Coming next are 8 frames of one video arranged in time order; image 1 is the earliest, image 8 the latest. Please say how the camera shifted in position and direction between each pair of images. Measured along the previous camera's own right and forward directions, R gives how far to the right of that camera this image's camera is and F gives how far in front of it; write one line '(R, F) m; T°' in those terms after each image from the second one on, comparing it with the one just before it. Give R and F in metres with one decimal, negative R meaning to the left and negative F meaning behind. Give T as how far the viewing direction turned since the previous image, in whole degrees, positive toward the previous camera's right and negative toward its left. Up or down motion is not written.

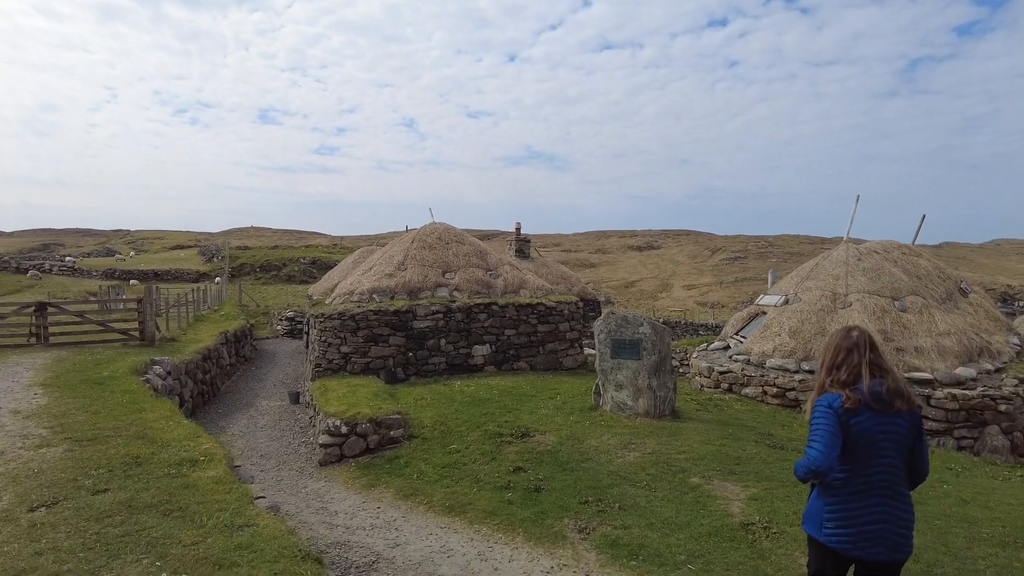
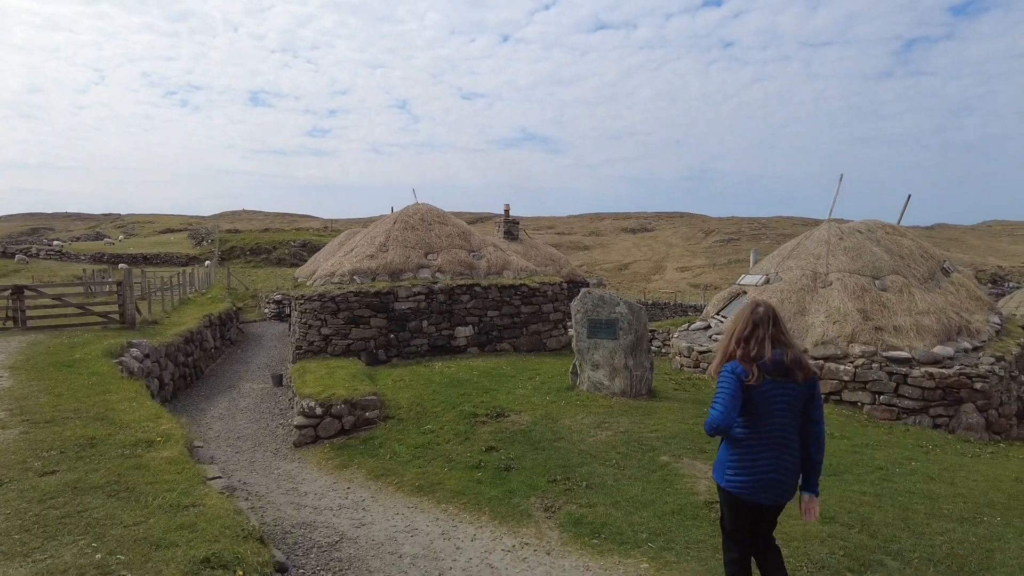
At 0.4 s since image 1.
(+0.3, +0.1) m; 0°
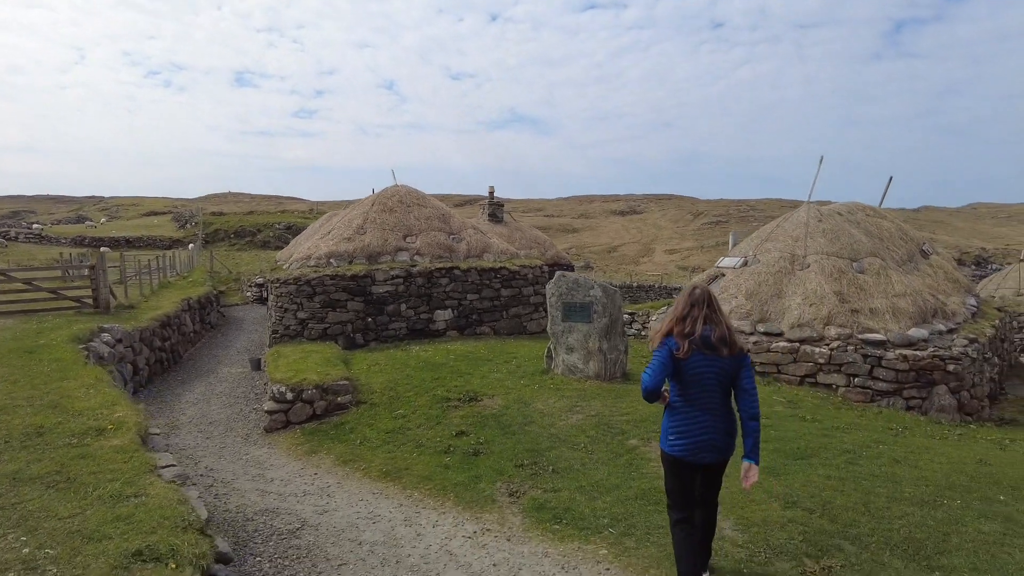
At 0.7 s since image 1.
(+0.2, +0.1) m; +1°
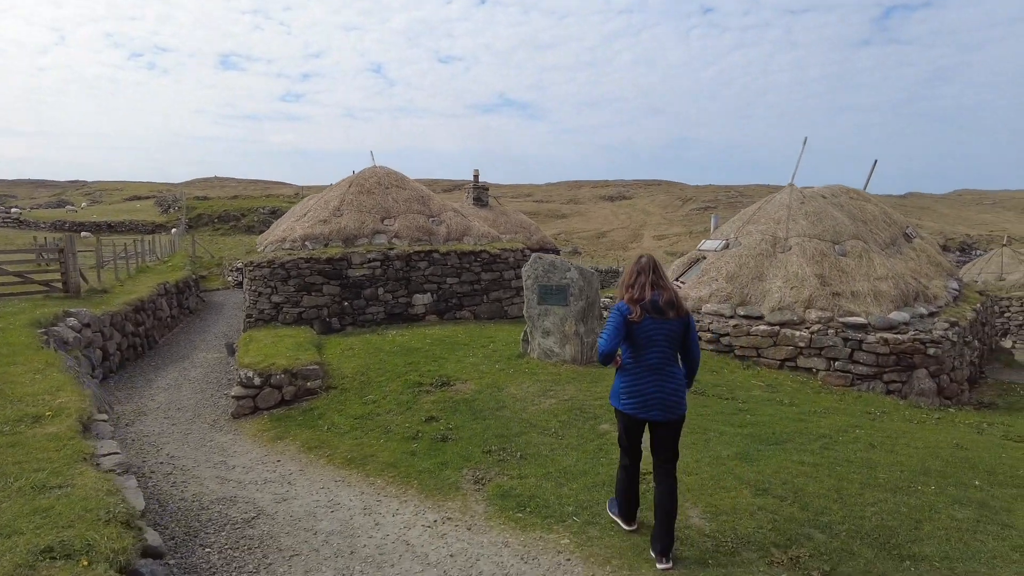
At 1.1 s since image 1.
(+0.2, +0.2) m; +1°
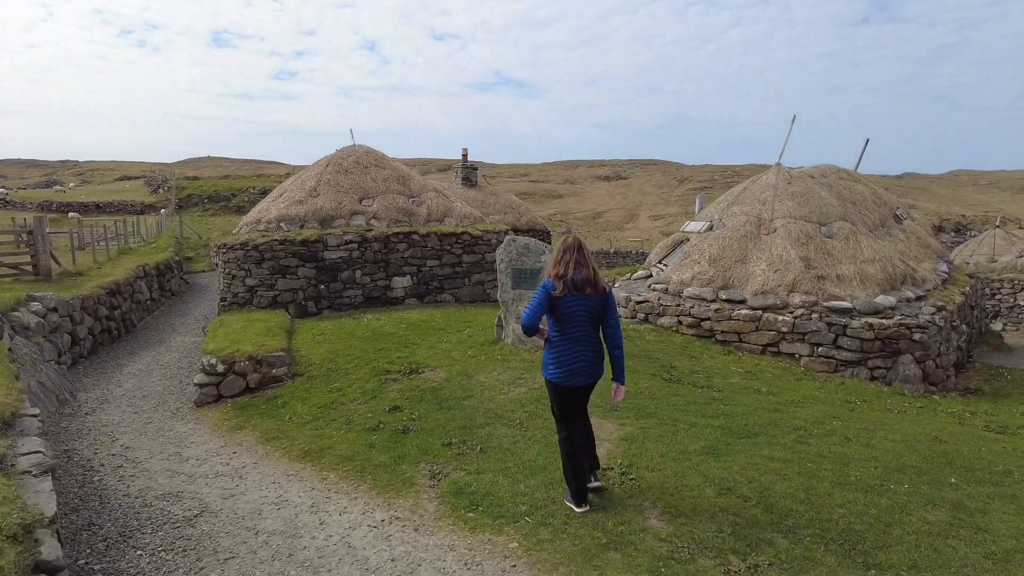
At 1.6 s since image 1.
(+0.3, +0.3) m; 0°
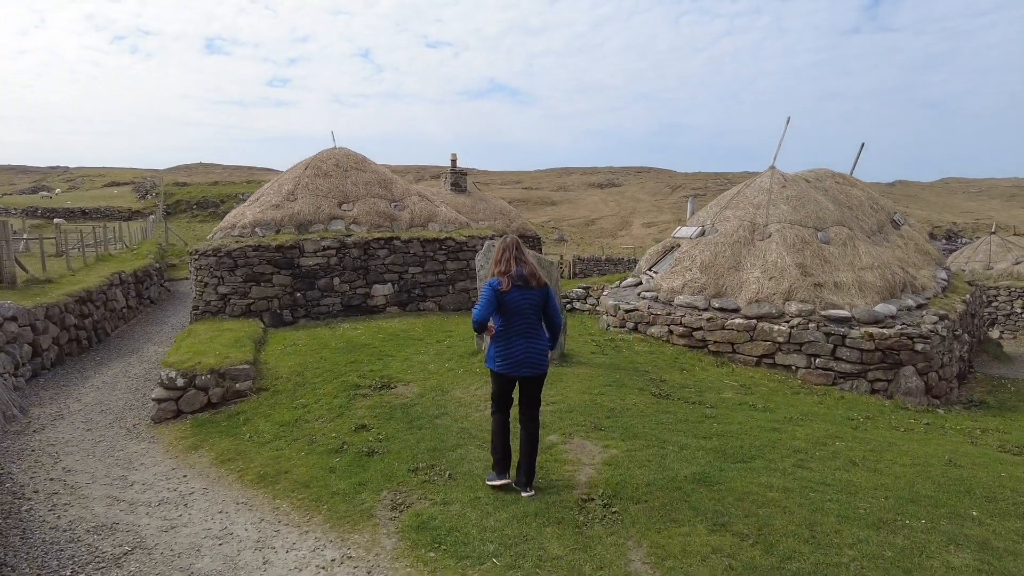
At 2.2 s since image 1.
(+0.2, +0.5) m; +1°
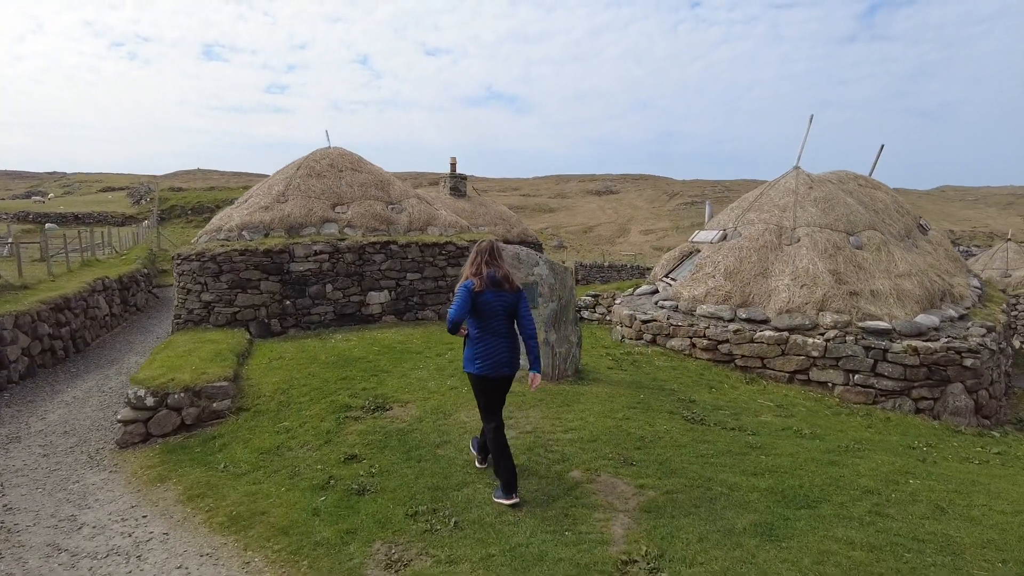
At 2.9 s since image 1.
(-0.2, +0.9) m; 0°
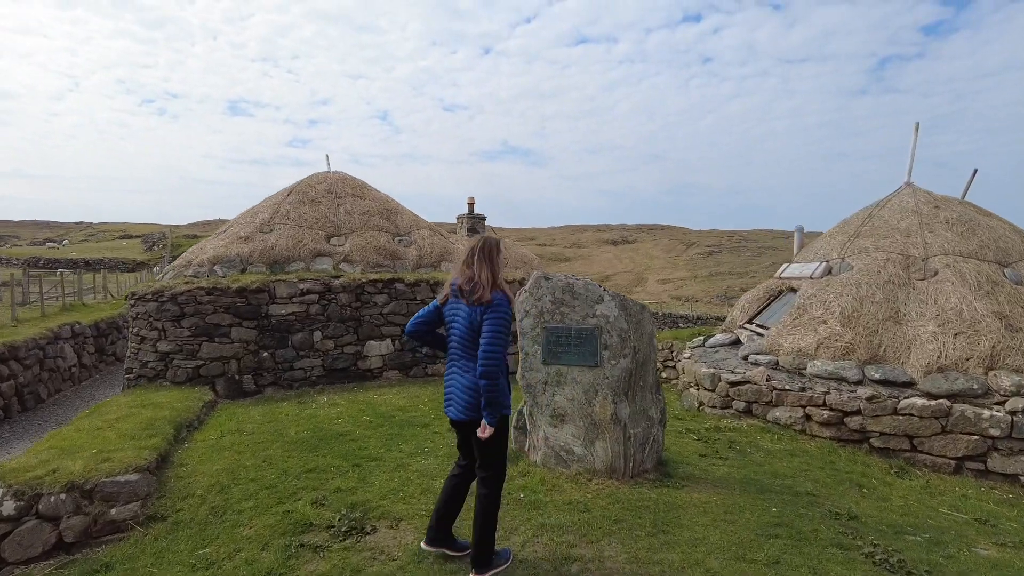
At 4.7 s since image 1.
(-0.3, +2.6) m; -1°
